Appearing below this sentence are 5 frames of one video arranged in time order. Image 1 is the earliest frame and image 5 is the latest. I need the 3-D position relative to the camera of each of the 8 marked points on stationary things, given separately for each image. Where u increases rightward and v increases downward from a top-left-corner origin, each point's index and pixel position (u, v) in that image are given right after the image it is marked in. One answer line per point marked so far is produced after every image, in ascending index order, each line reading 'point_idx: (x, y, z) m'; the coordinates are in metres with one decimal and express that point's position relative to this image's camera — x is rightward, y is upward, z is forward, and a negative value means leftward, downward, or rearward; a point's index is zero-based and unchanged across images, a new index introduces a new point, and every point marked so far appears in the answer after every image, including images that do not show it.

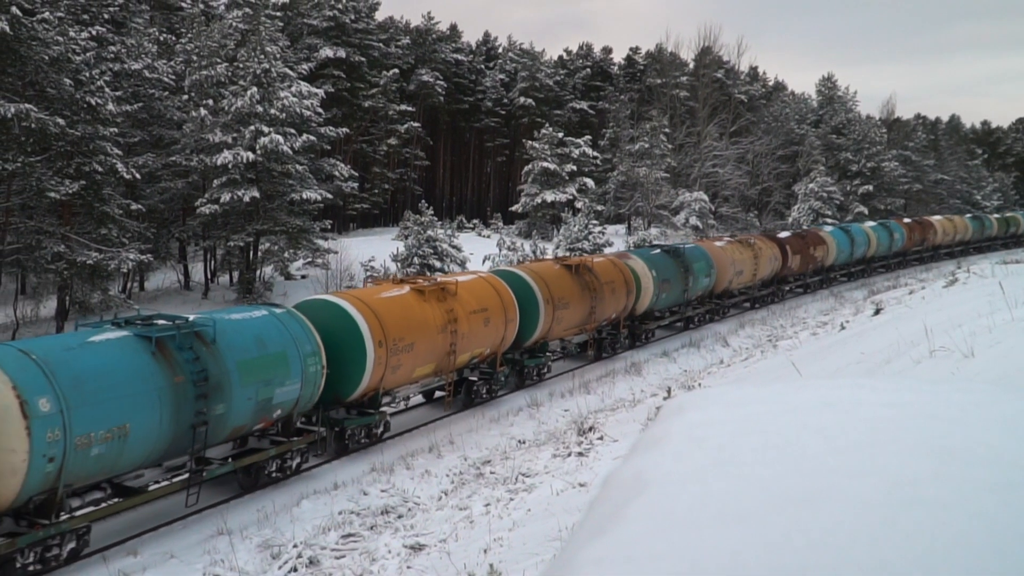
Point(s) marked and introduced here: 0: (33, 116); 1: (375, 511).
0: (-13.1, +4.7, +18.2) m
1: (-2.1, -3.5, +10.3) m
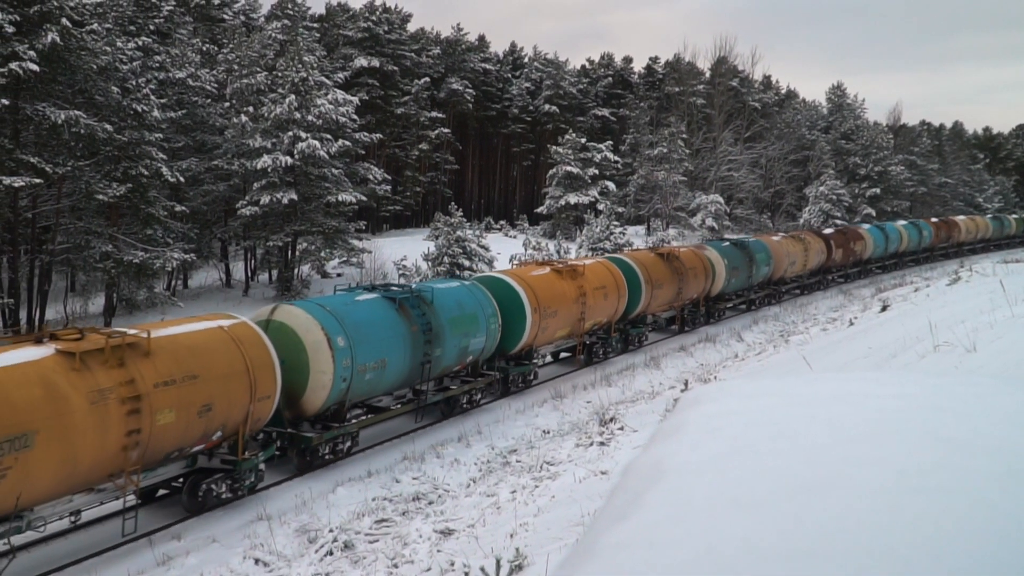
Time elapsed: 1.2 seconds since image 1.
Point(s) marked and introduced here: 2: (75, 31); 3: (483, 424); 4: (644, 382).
0: (-12.4, +4.8, +19.2) m
1: (-1.7, -3.4, +10.9) m
2: (-12.9, +7.5, +19.5) m
3: (-0.7, -2.9, +14.4) m
4: (+3.4, -2.4, +16.9) m
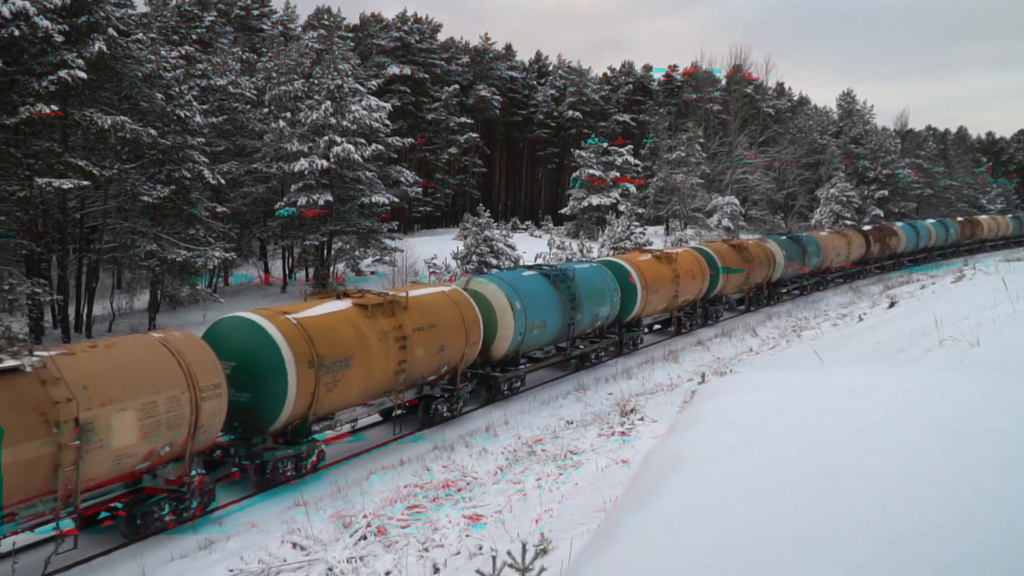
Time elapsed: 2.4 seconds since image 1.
0: (-11.6, +4.9, +20.1) m
1: (-1.3, -3.4, +11.4) m
2: (-12.1, +7.6, +20.5) m
3: (-0.1, -2.9, +14.9) m
4: (+4.0, -2.3, +17.2) m
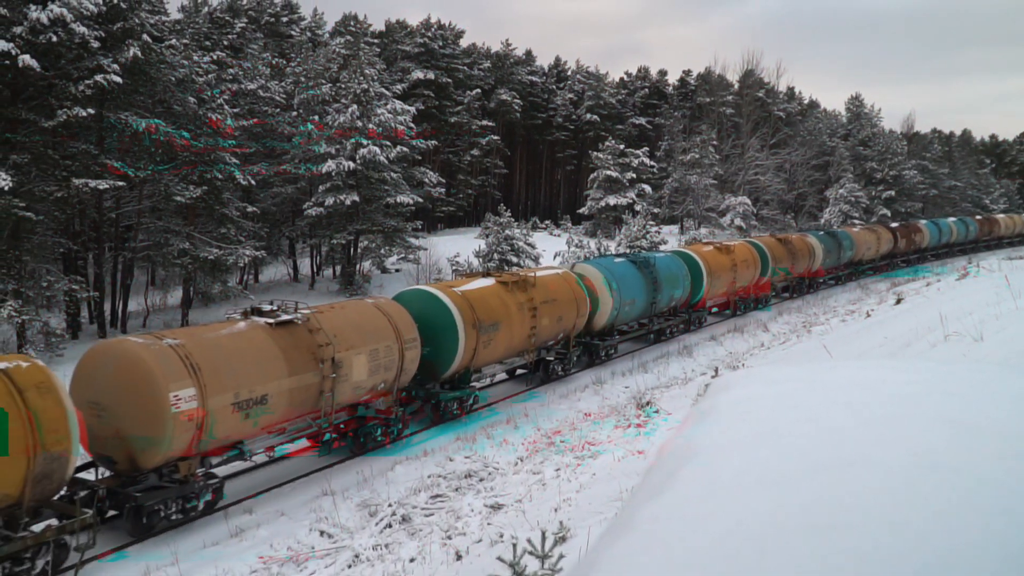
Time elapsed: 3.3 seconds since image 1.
0: (-11.0, +5.0, +20.9) m
1: (-0.9, -3.3, +11.9) m
2: (-11.4, +7.7, +21.2) m
3: (+0.4, -2.8, +15.3) m
4: (+4.6, -2.2, +17.5) m
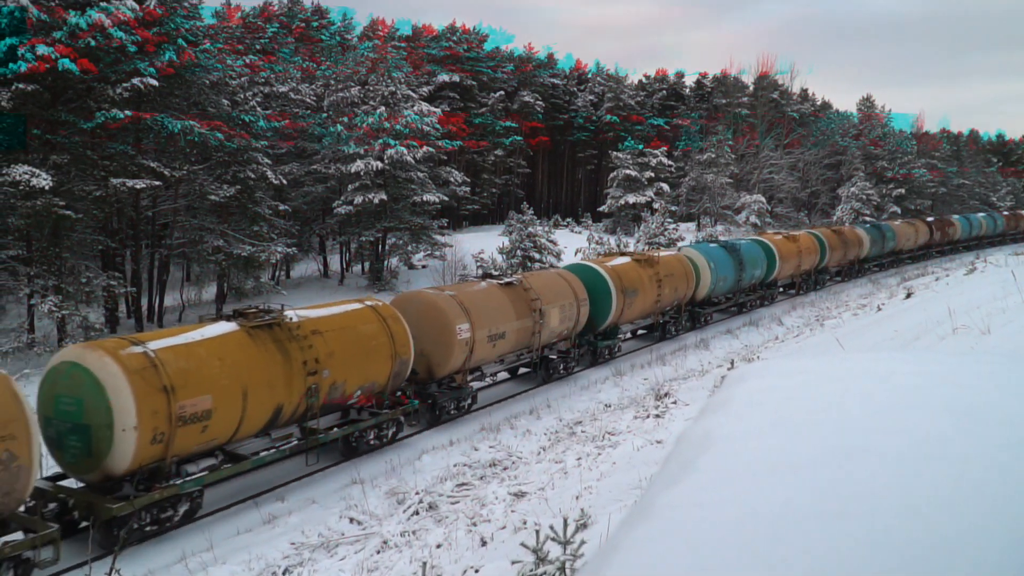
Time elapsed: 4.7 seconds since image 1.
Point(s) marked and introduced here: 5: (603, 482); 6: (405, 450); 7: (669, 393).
0: (-10.3, +5.1, +21.6) m
1: (-0.5, -3.2, +12.3) m
2: (-10.7, +7.8, +22.0) m
3: (+0.9, -2.7, +15.7) m
4: (+5.2, -2.1, +17.8) m
5: (+1.4, -3.0, +10.5) m
6: (-2.1, -3.2, +13.3) m
7: (+3.4, -2.3, +14.0) m
